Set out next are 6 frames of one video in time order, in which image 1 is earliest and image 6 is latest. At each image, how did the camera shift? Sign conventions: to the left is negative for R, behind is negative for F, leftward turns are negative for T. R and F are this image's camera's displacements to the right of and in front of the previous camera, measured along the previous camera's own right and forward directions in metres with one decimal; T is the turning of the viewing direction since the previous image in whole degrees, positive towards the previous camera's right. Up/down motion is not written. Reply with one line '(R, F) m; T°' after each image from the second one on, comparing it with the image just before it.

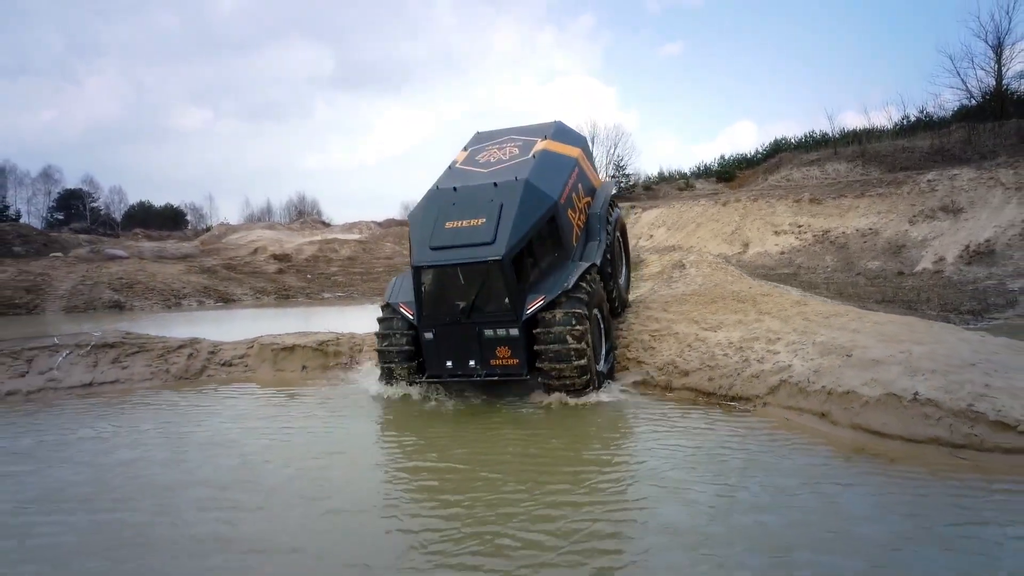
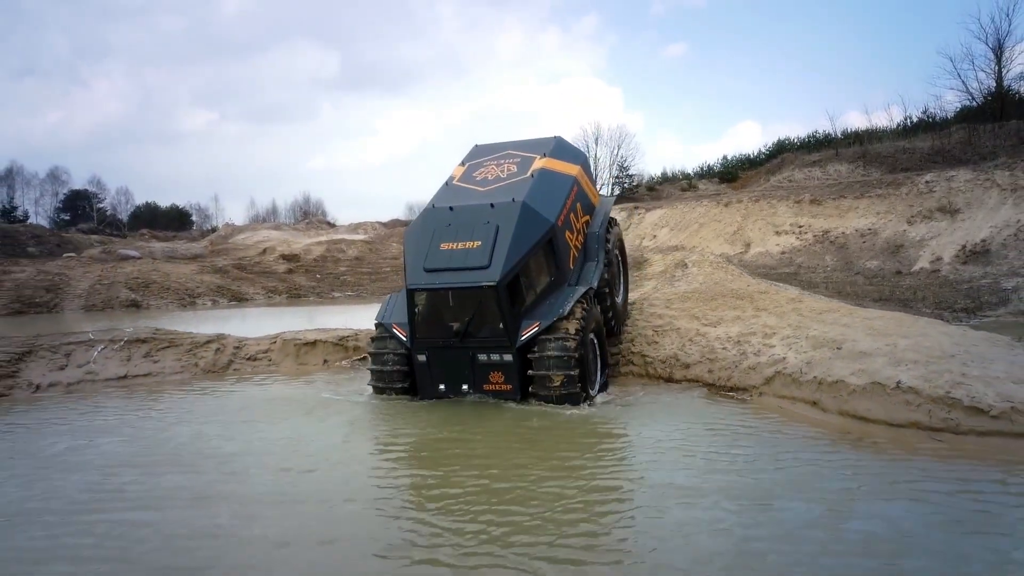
(-0.1, -0.6) m; 0°
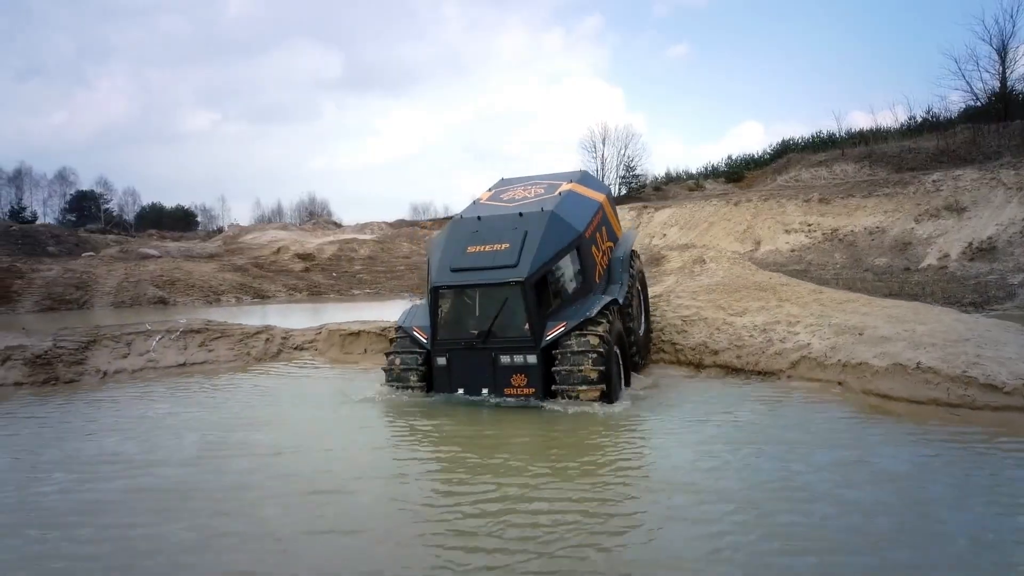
(-0.5, -0.6) m; 0°
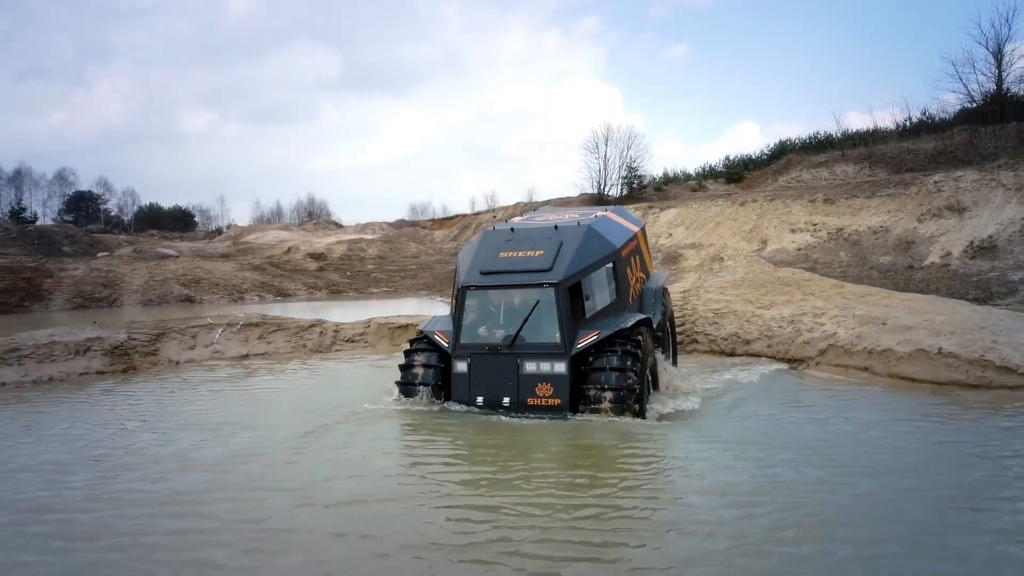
(-0.8, -0.8) m; 0°
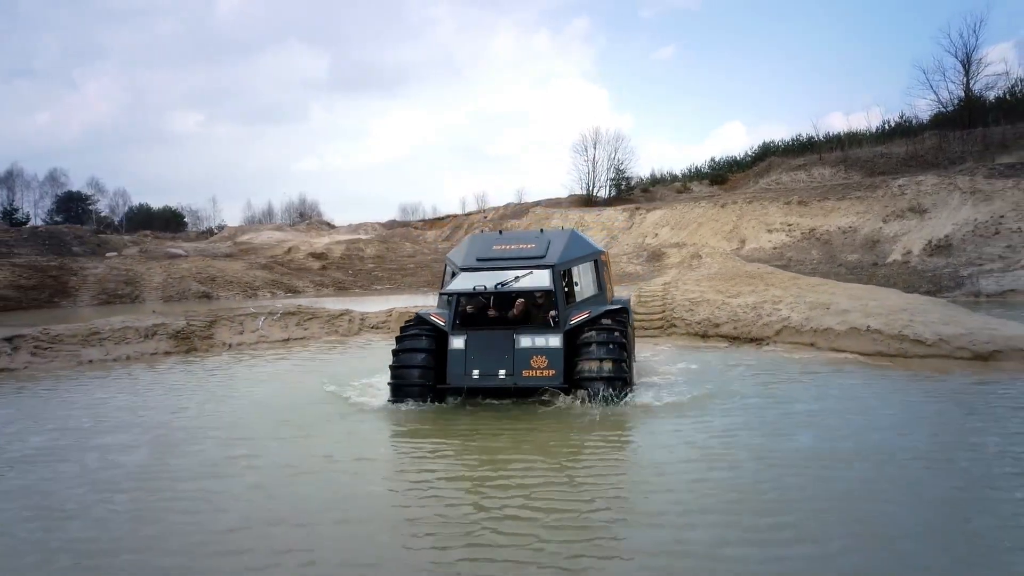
(-0.3, -1.9) m; +1°
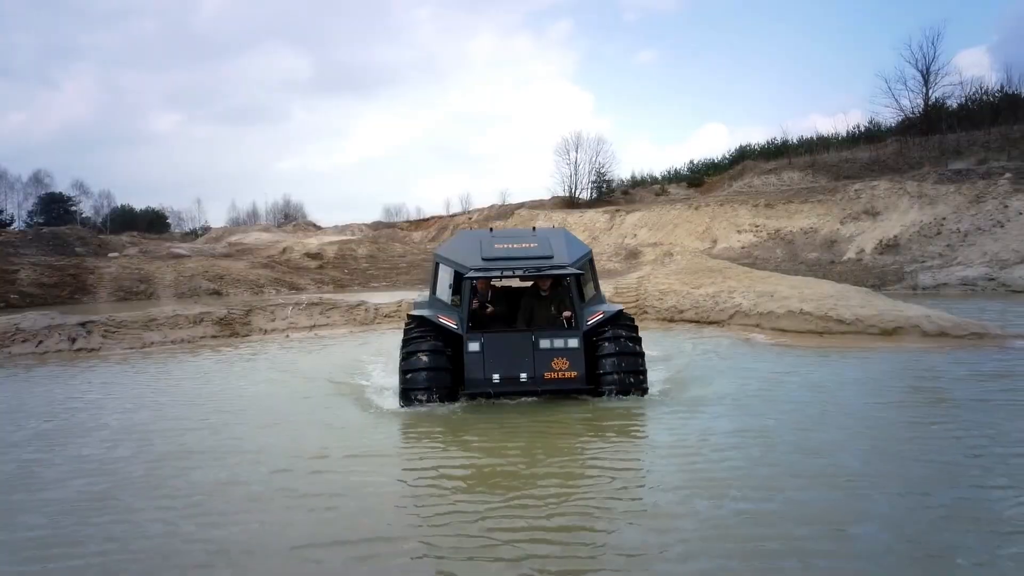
(-0.3, -2.2) m; +1°
